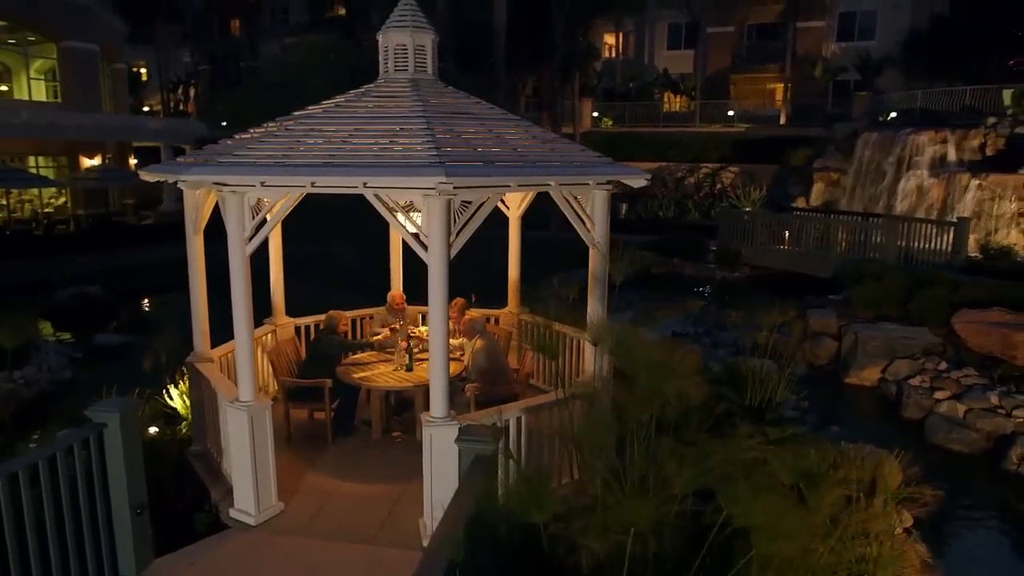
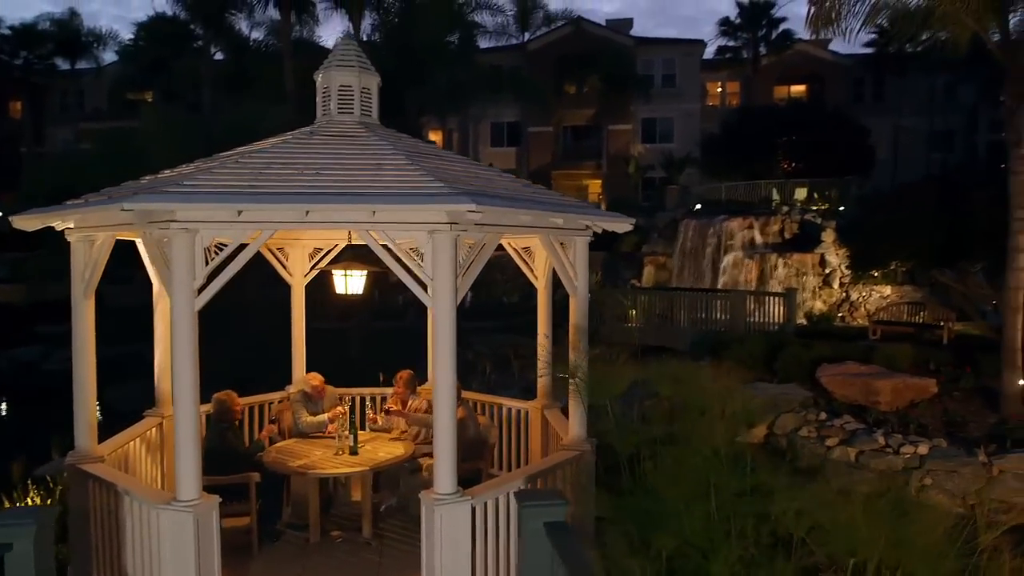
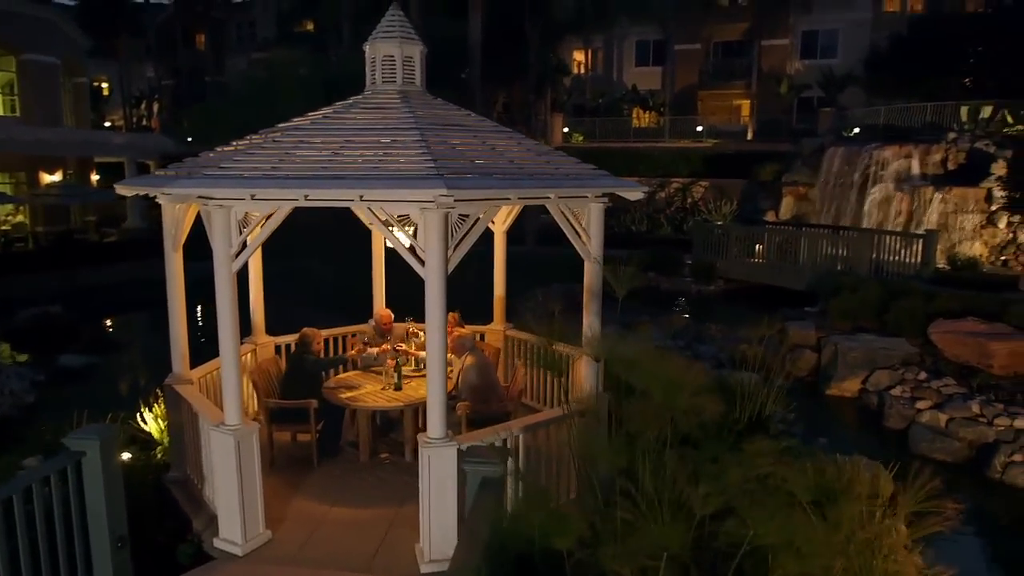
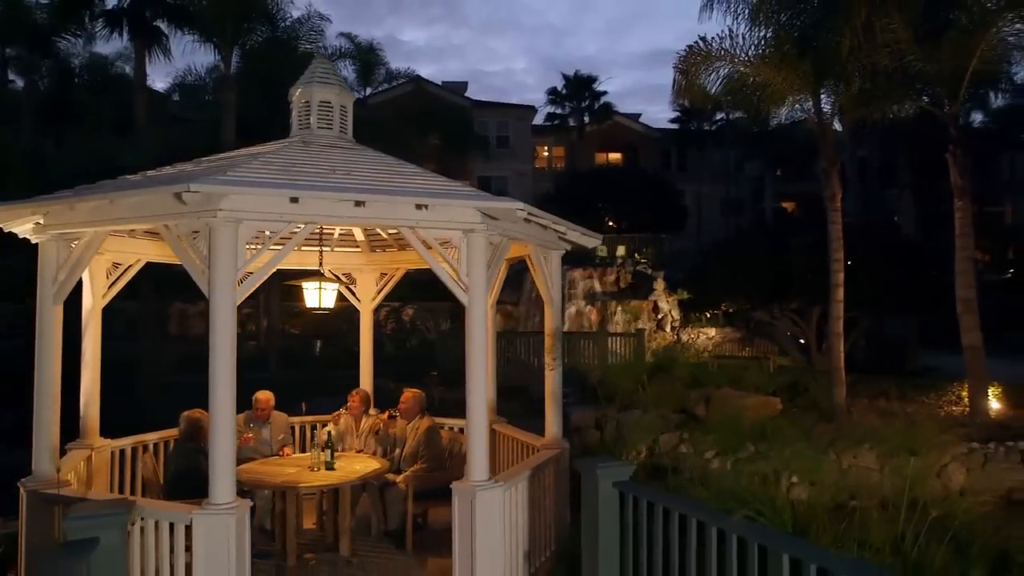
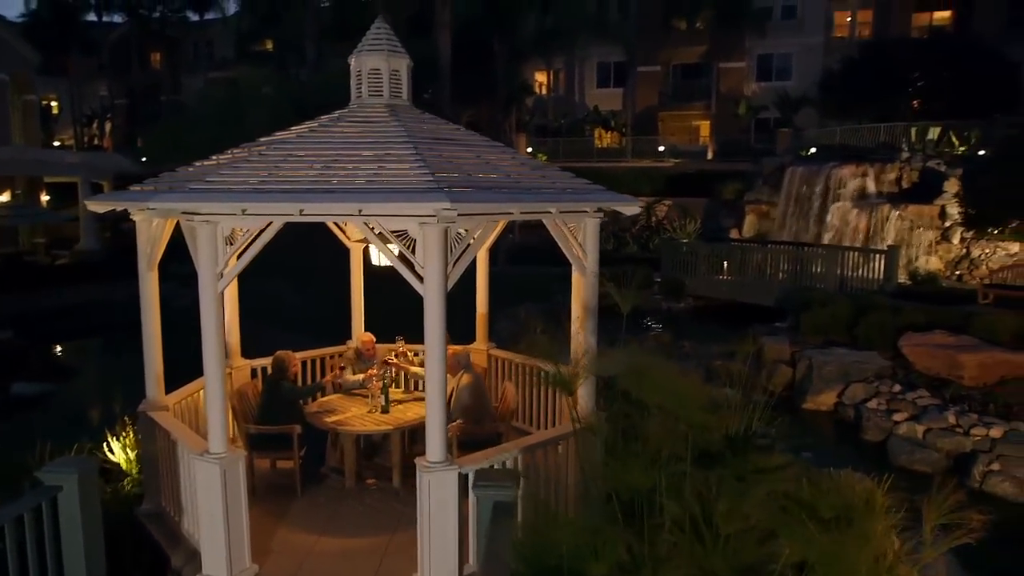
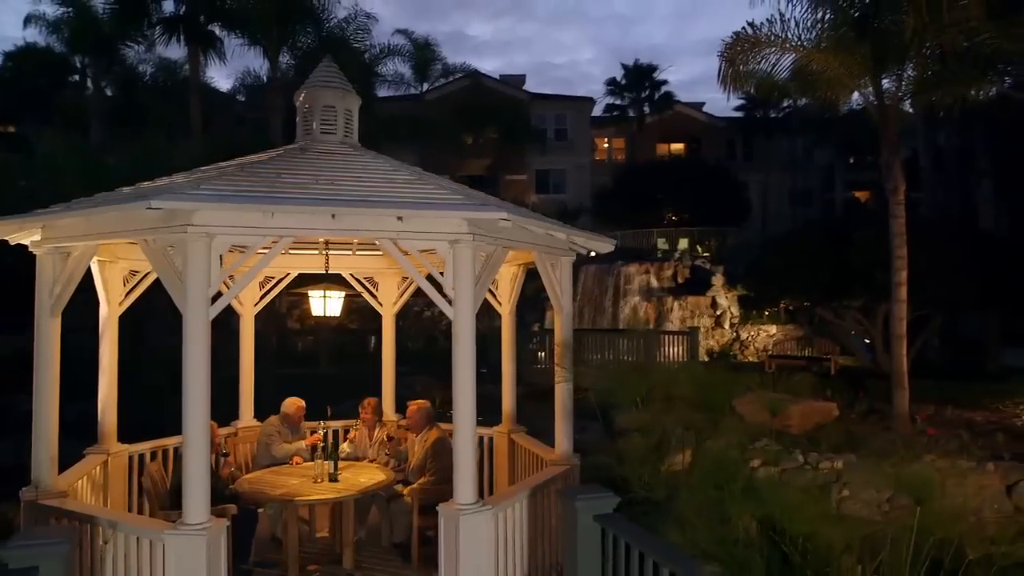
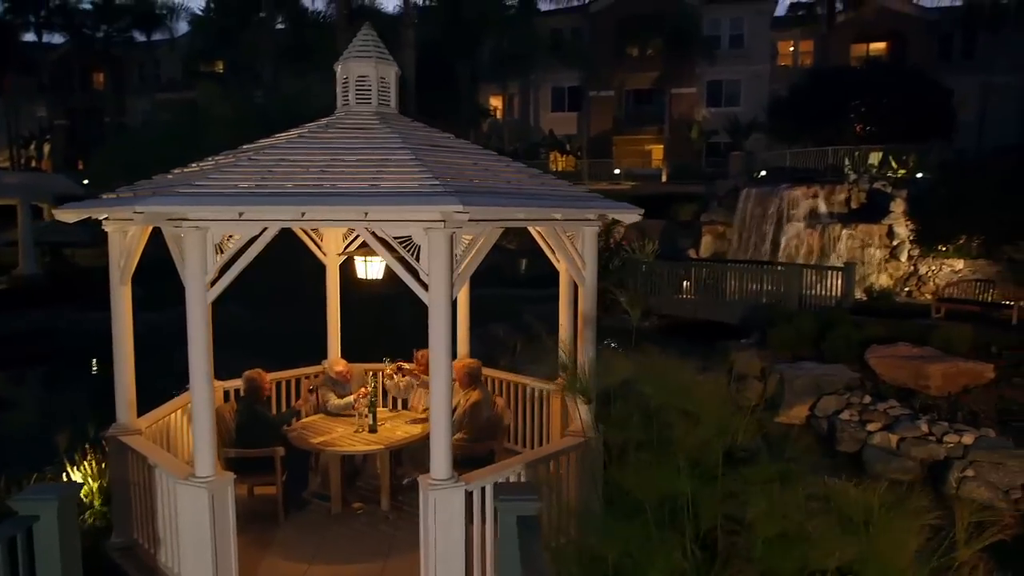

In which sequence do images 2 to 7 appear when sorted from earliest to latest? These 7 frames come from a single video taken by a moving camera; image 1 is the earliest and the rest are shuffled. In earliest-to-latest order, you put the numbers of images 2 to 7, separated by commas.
3, 5, 7, 2, 6, 4
